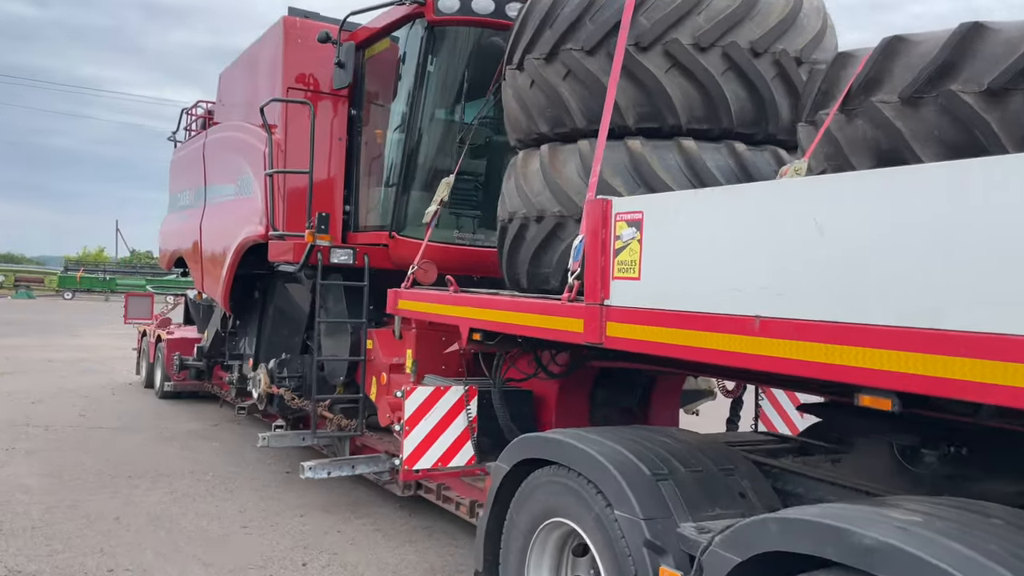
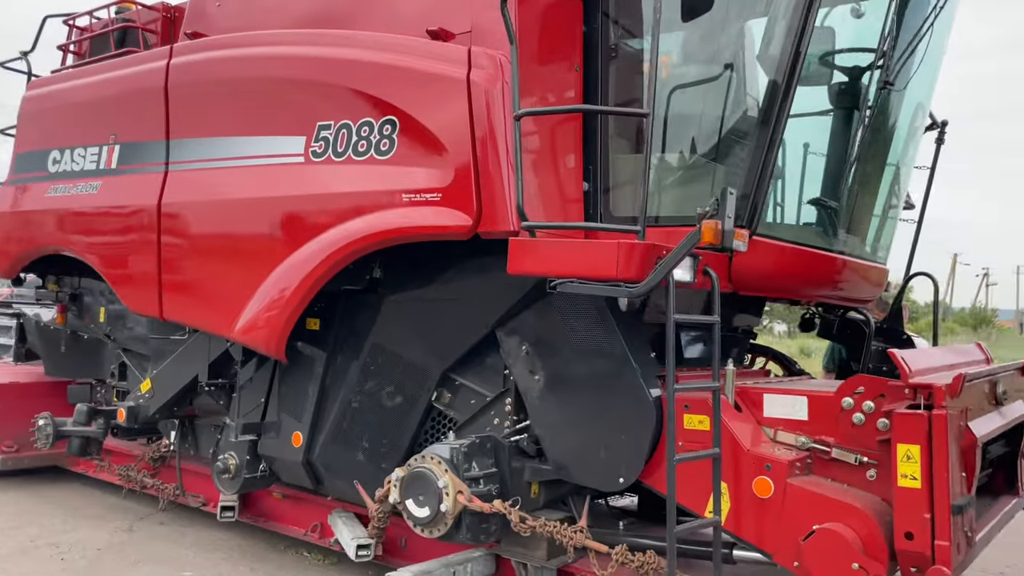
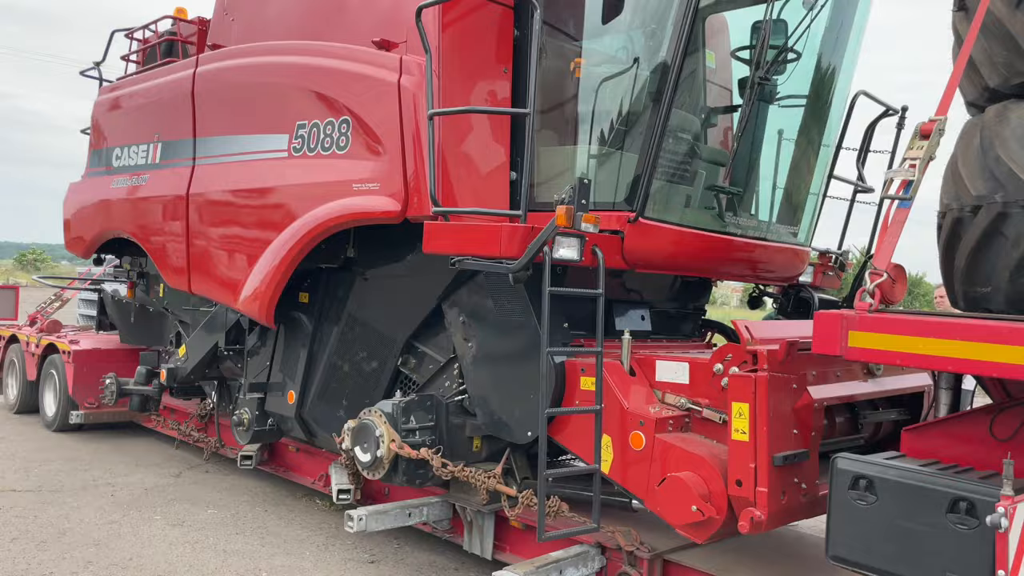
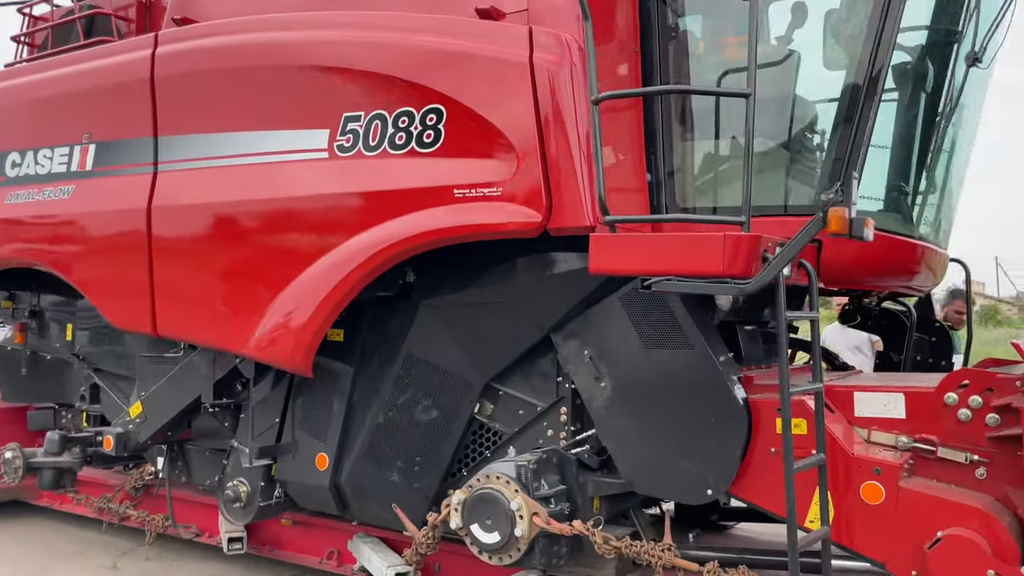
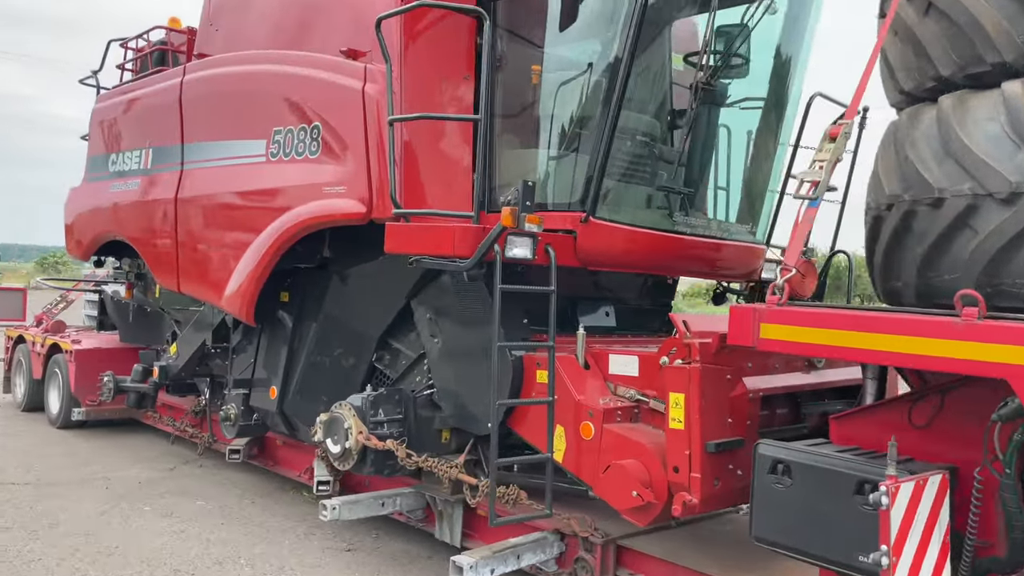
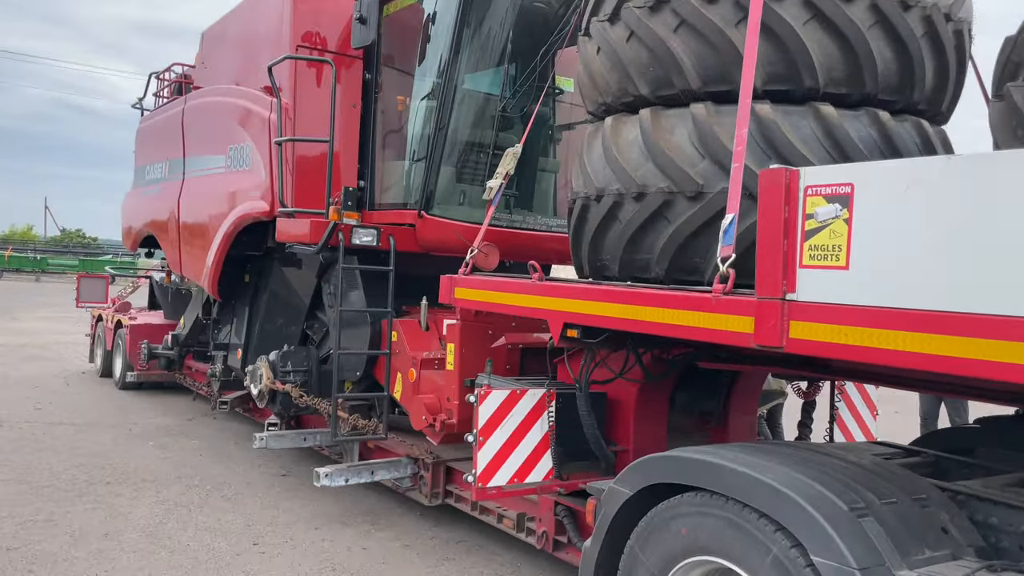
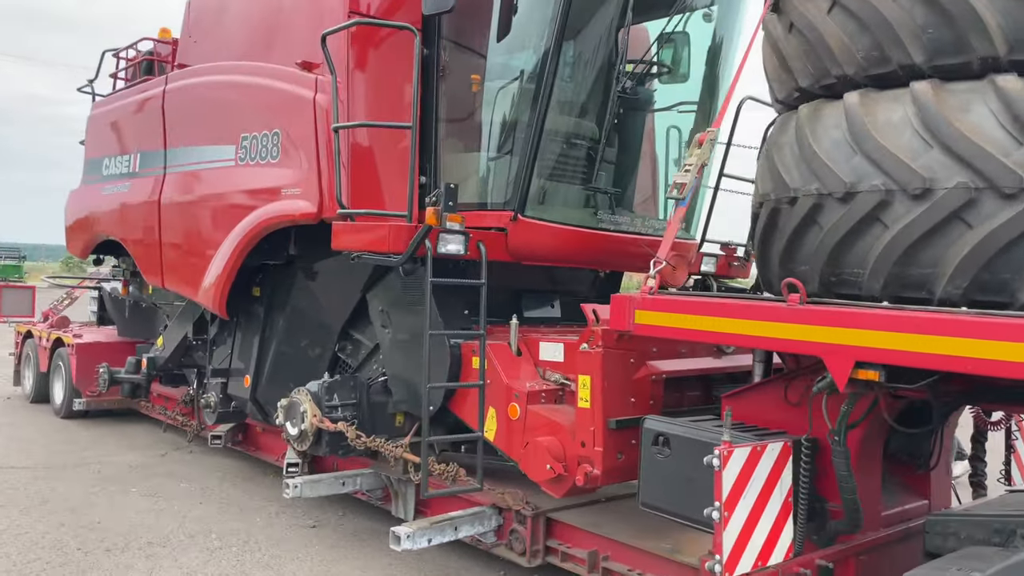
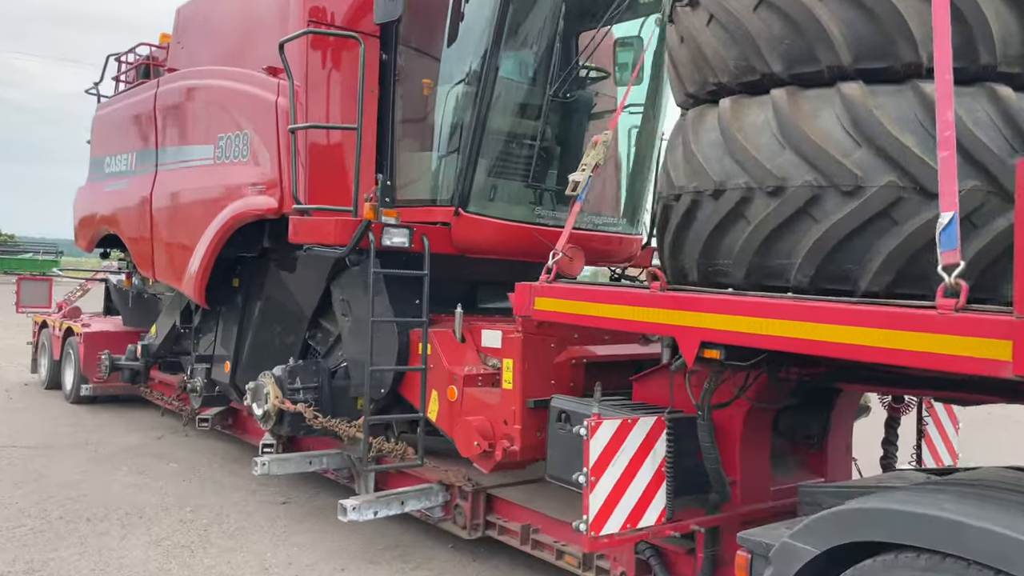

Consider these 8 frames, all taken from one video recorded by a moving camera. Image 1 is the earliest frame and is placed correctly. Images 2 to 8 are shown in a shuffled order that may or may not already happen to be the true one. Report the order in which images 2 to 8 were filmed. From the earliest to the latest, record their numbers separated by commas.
6, 8, 7, 5, 3, 2, 4
